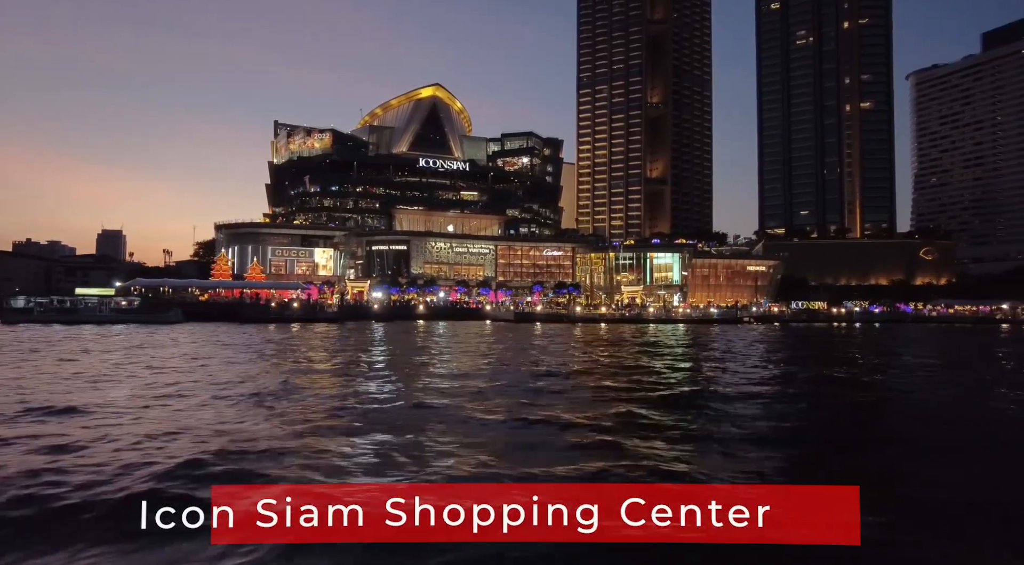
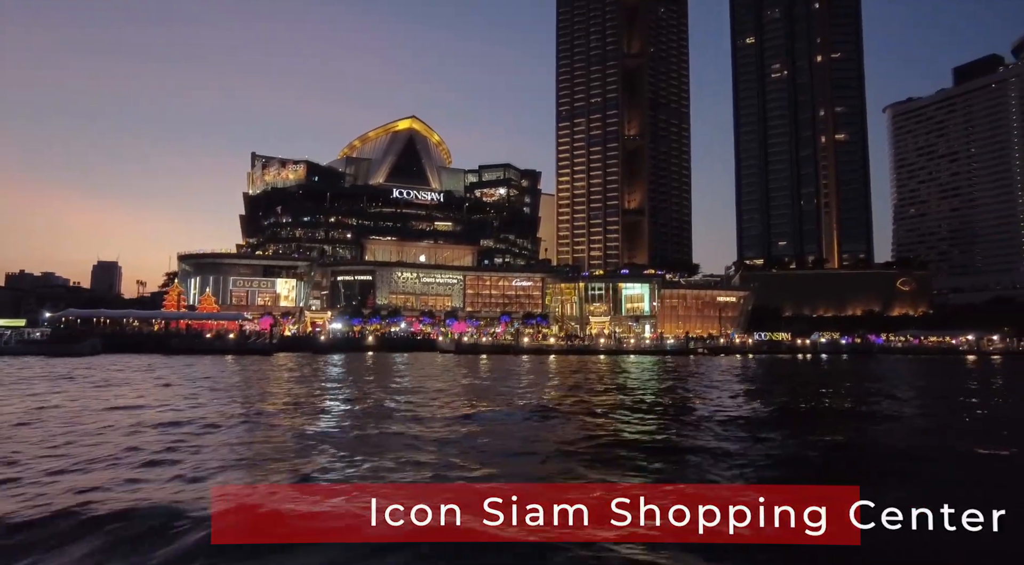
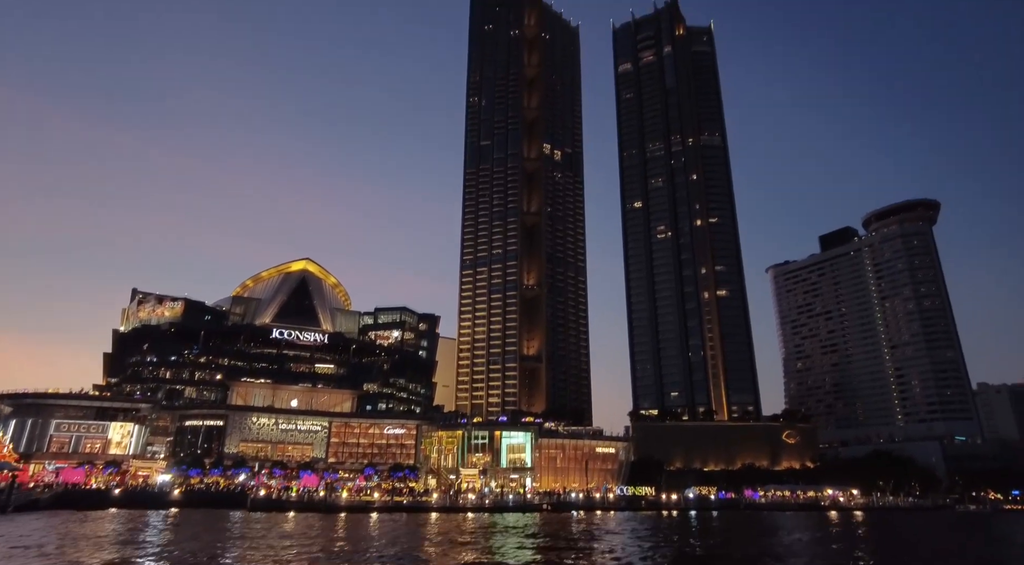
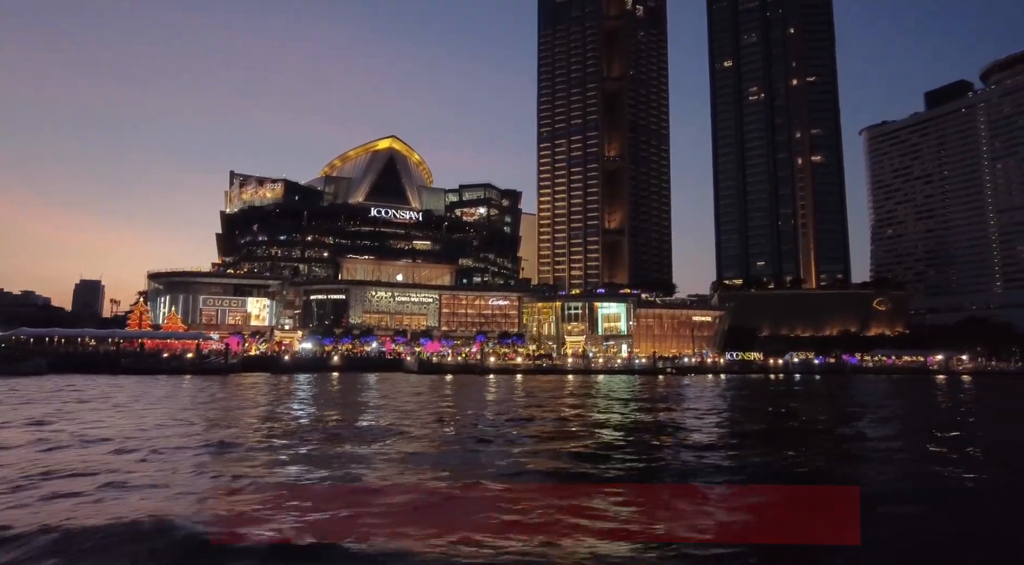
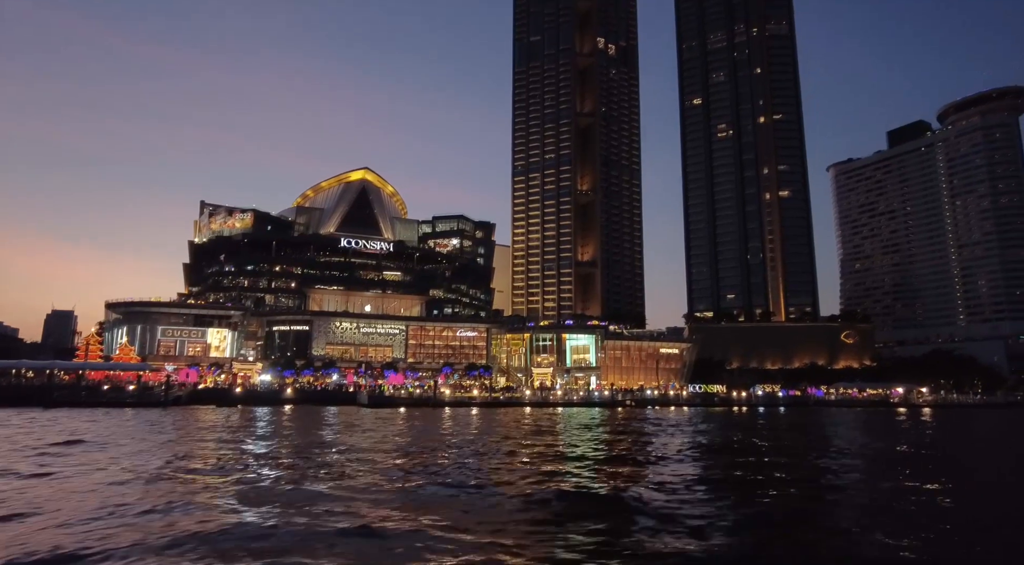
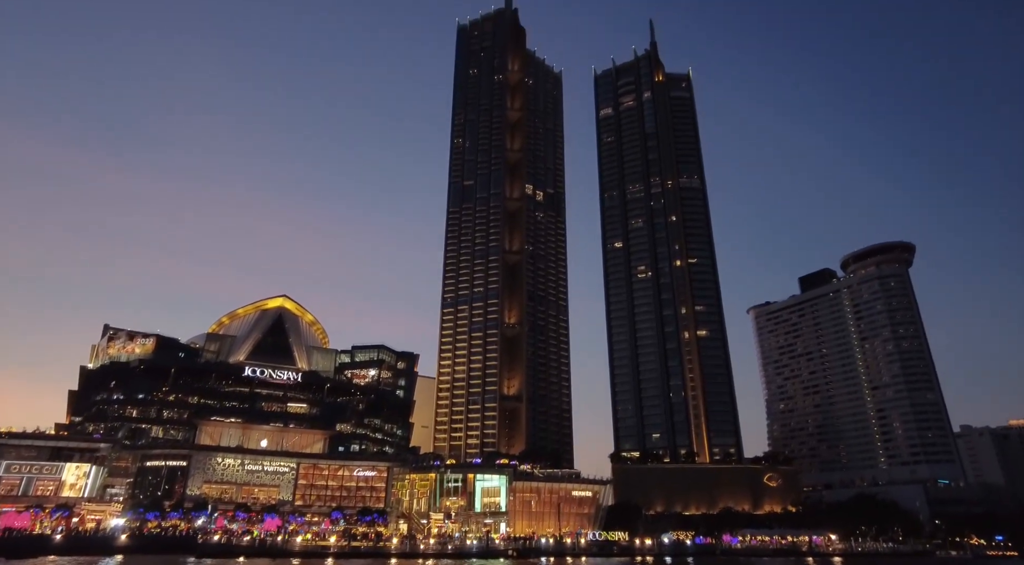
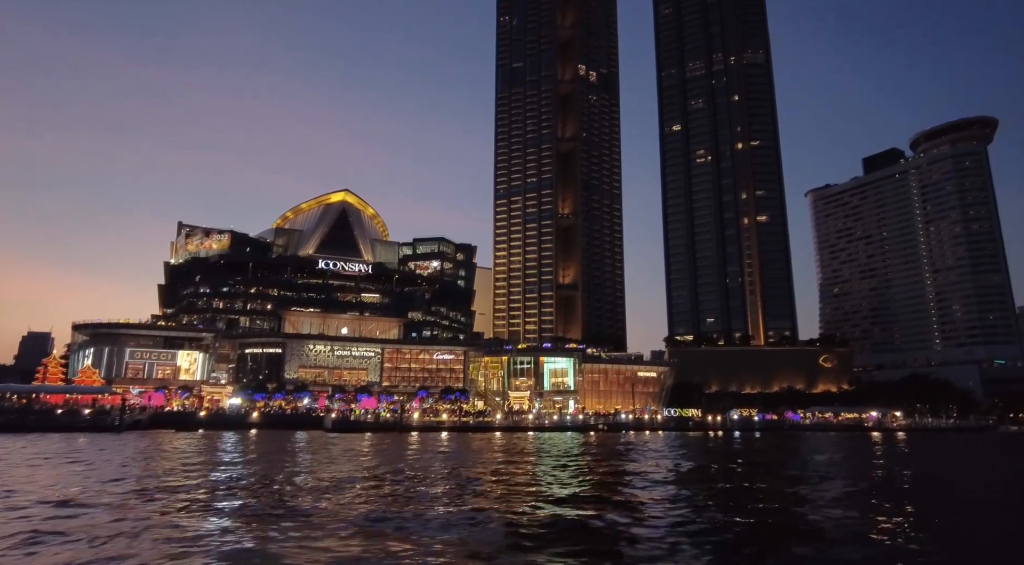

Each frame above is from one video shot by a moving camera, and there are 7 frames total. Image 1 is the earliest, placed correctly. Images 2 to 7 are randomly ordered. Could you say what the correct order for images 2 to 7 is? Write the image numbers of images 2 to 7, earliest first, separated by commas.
2, 4, 5, 7, 3, 6
